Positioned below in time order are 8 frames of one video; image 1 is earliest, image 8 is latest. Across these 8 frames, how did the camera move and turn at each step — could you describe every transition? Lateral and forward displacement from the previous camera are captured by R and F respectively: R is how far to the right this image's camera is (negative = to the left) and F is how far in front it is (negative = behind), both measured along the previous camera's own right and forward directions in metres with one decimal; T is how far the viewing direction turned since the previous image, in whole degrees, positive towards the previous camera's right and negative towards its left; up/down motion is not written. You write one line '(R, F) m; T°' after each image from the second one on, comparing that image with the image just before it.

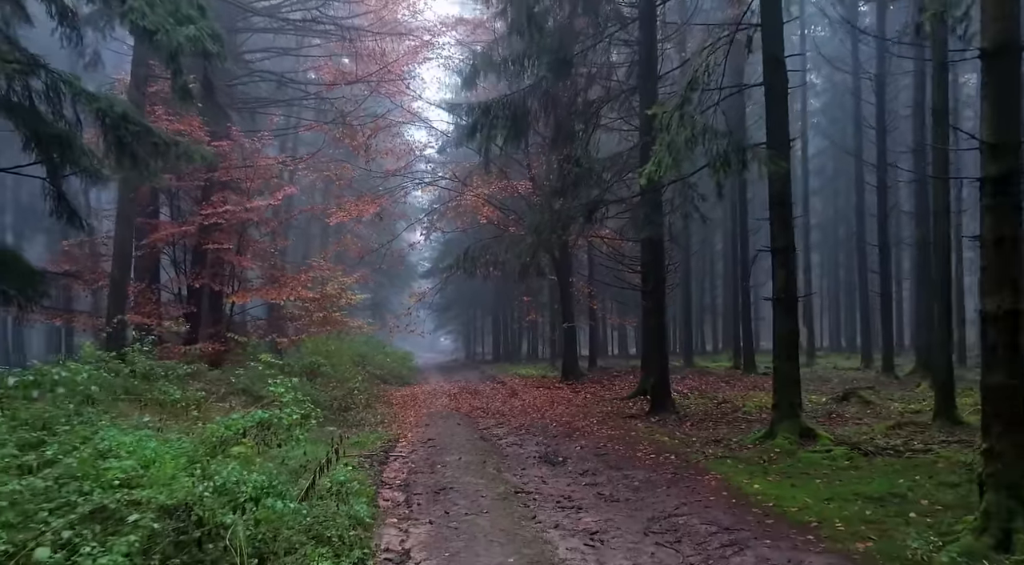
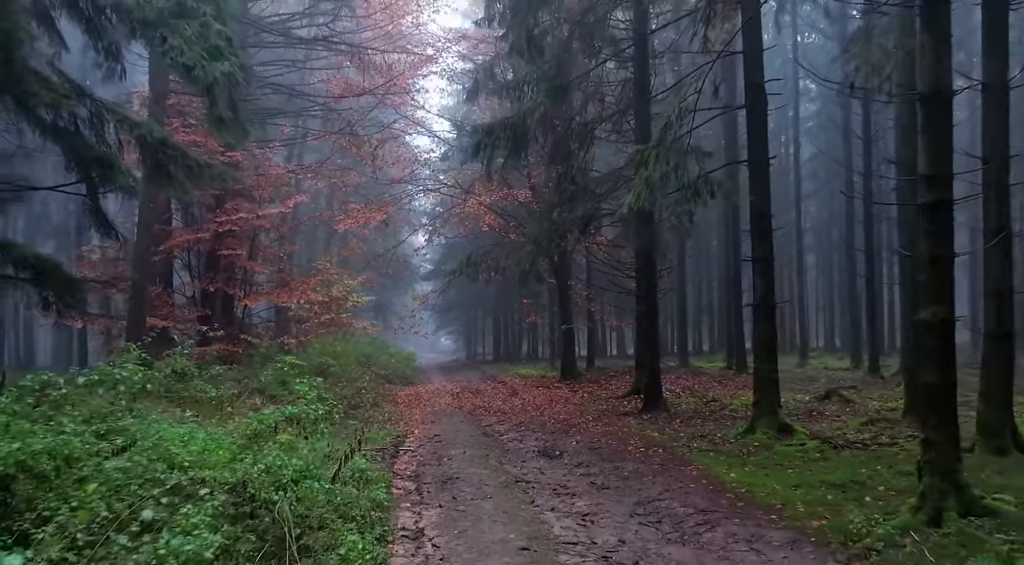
(0.0, -0.9) m; 0°
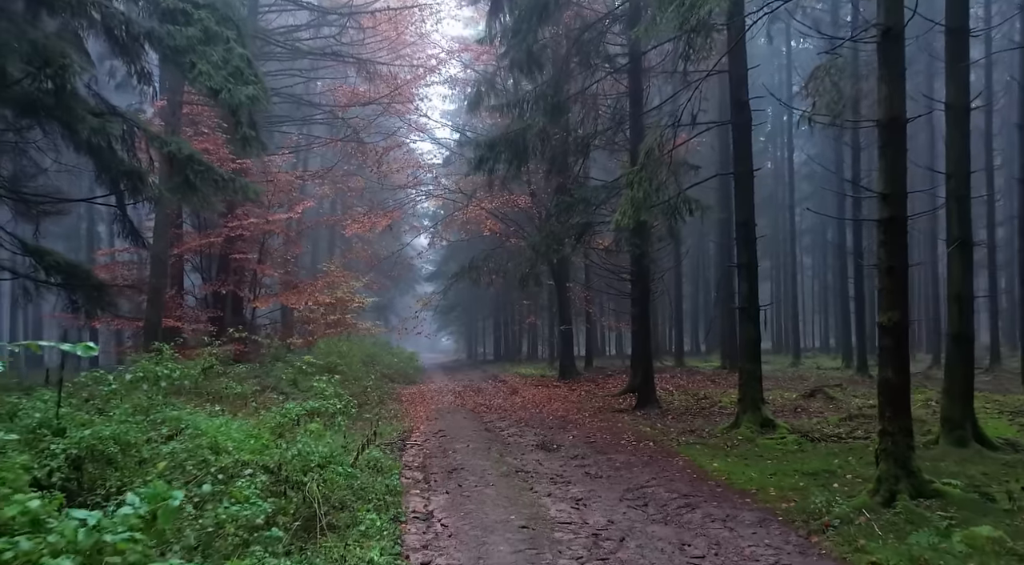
(0.0, -0.8) m; 0°
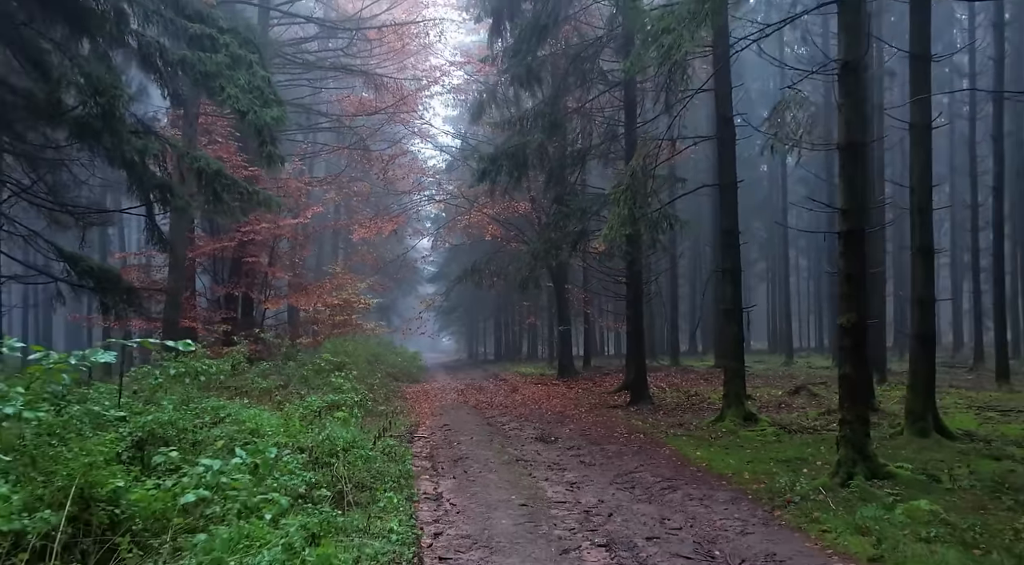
(0.0, -1.0) m; 0°
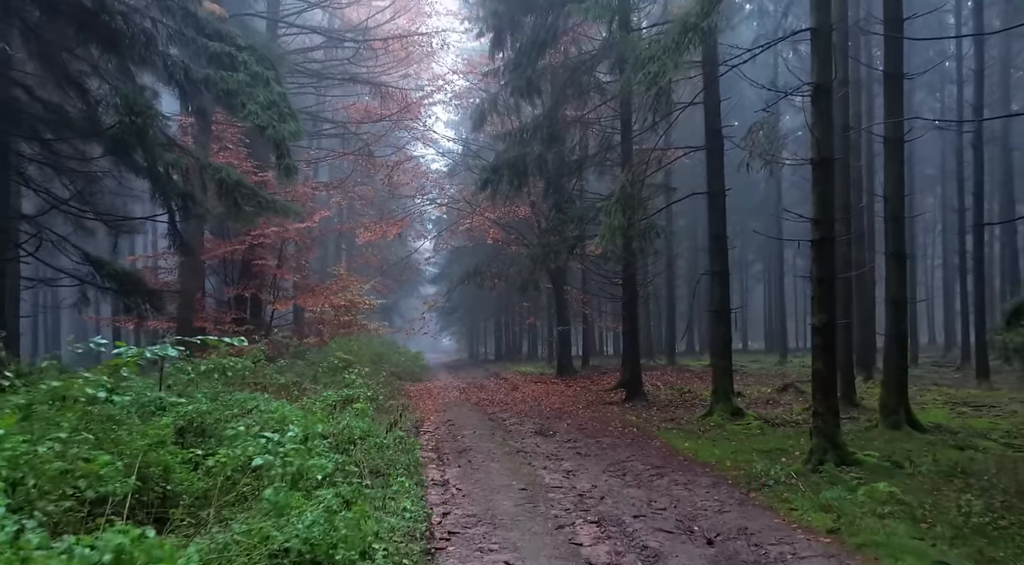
(0.0, -0.8) m; 0°
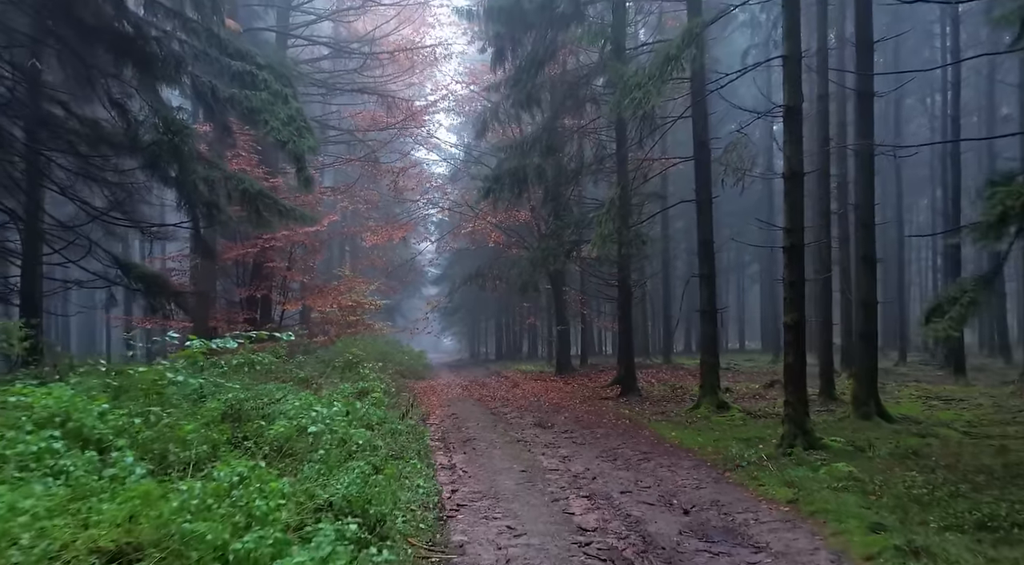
(0.0, -1.0) m; 0°
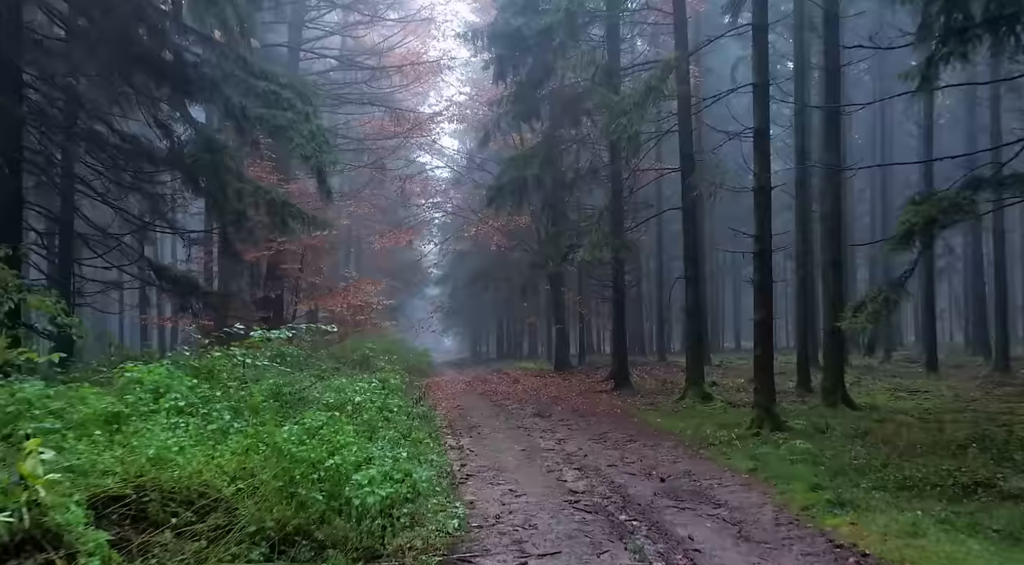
(0.0, -1.4) m; 0°
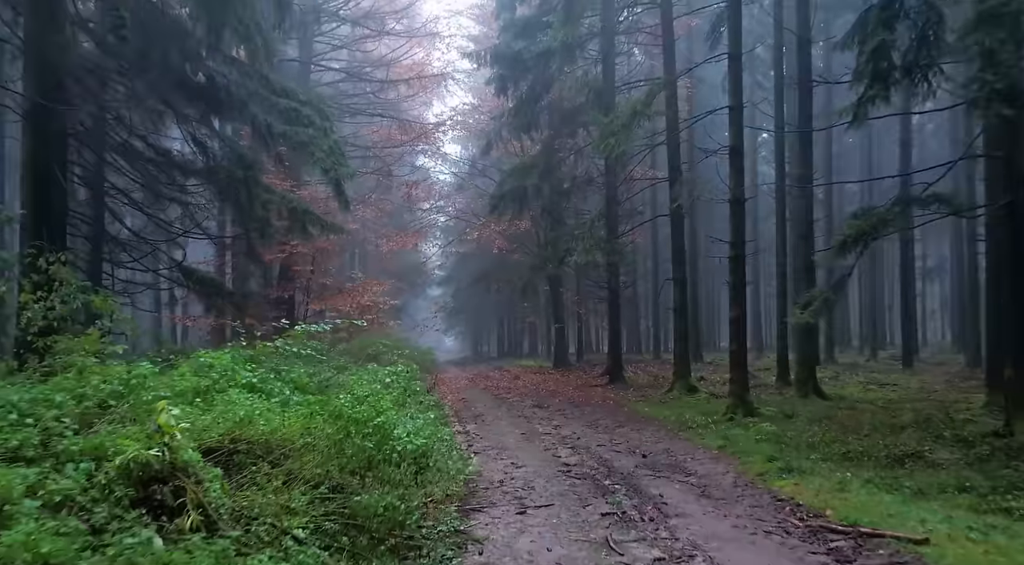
(0.0, -1.4) m; 0°
